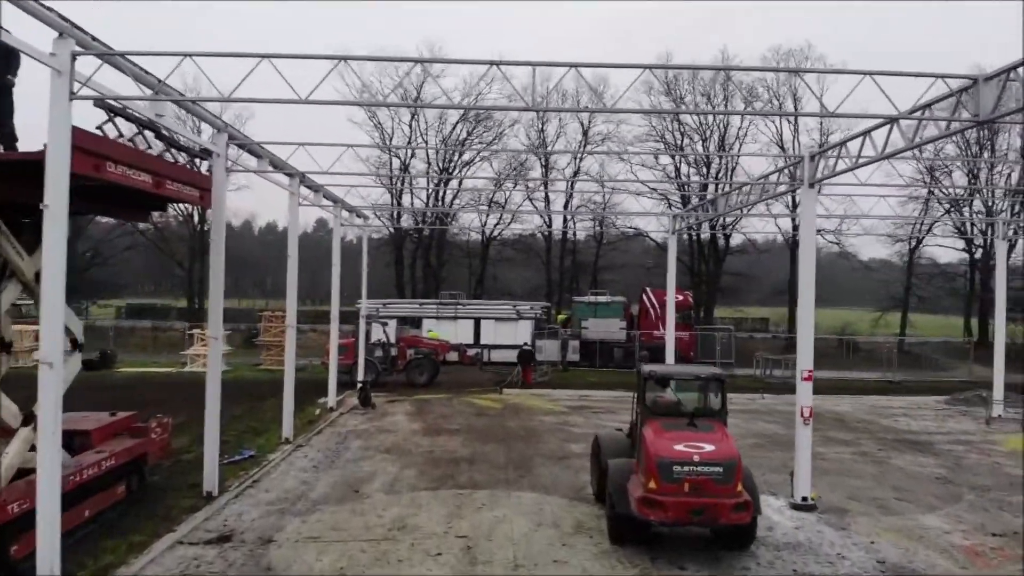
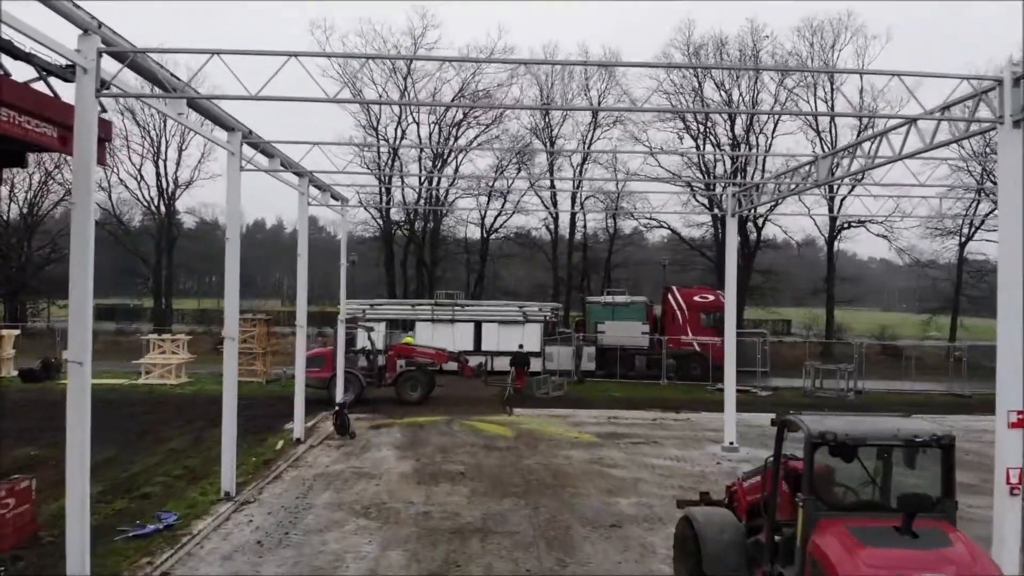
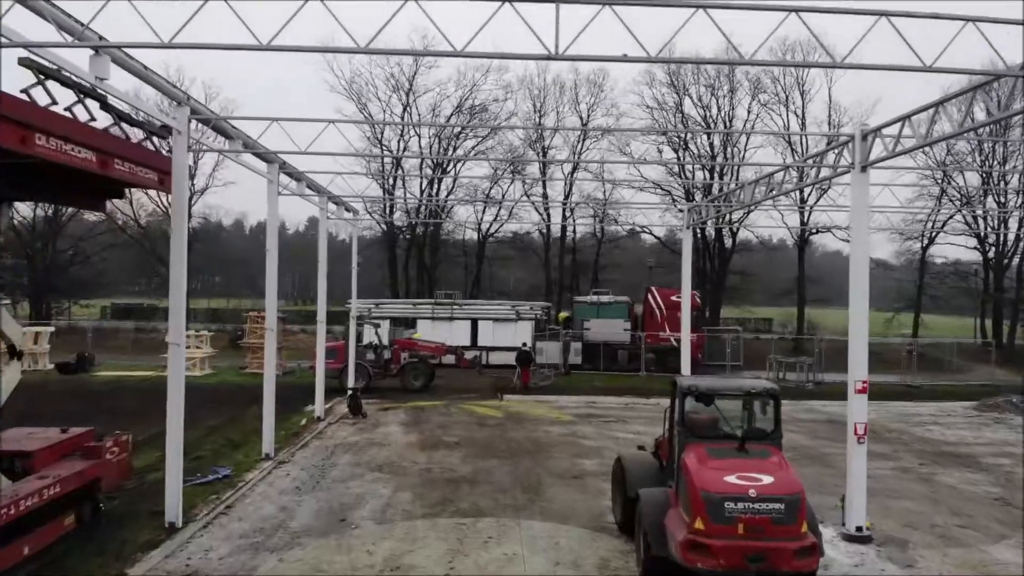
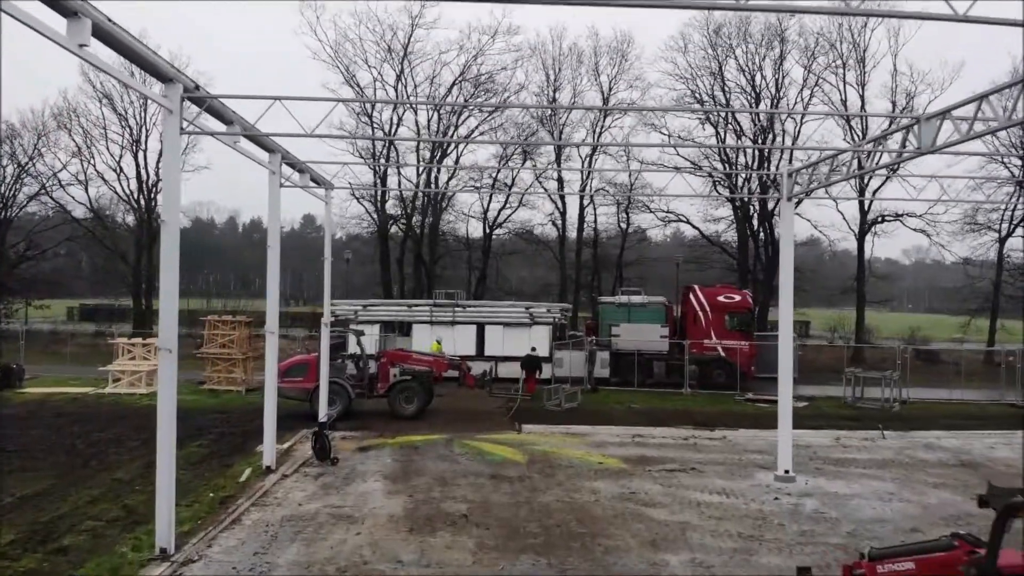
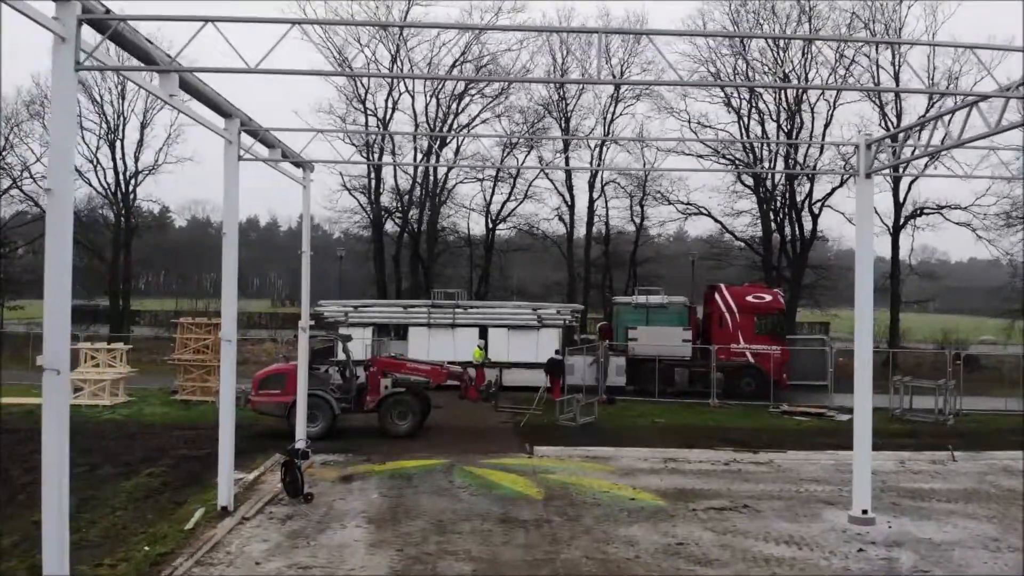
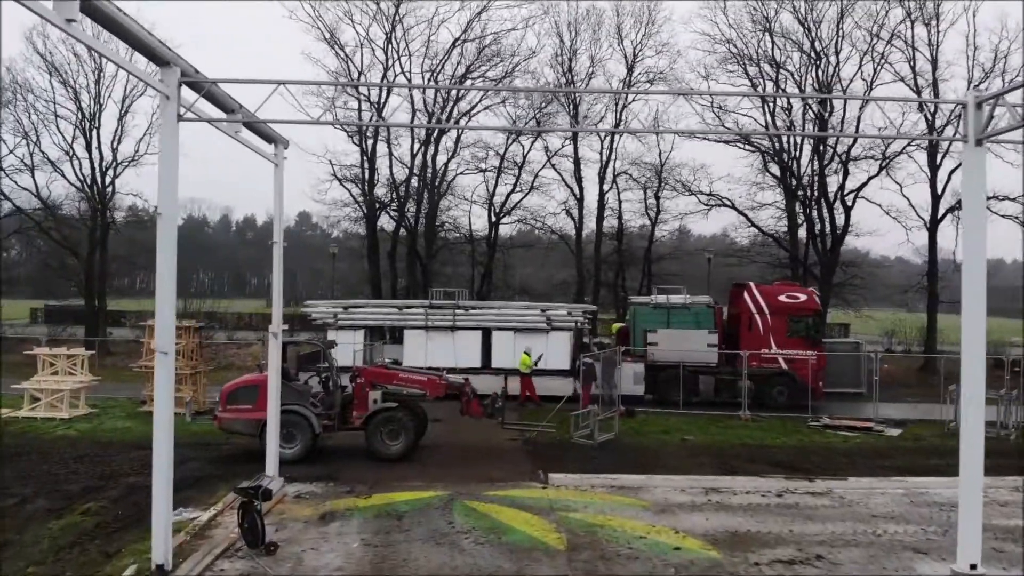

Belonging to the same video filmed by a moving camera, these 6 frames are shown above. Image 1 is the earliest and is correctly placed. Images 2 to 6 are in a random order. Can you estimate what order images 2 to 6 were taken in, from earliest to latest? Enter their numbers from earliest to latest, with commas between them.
3, 2, 4, 5, 6
